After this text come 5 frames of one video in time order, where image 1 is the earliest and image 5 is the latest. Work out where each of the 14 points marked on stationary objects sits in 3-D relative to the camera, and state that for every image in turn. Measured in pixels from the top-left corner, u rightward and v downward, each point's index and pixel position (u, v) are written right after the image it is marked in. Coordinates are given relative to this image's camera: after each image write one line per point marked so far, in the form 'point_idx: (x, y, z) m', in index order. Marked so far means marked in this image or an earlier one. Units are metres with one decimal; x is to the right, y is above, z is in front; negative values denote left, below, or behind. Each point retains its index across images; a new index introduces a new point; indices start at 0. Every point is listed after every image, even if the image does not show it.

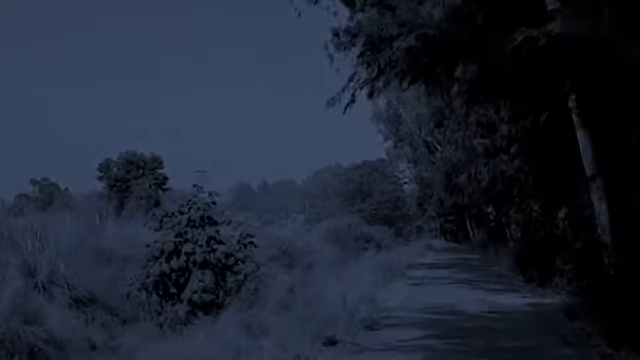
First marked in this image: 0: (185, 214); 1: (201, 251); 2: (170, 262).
0: (-1.9, -0.5, +14.1) m
1: (-1.6, -1.0, +13.9) m
2: (-2.0, -1.1, +13.7) m
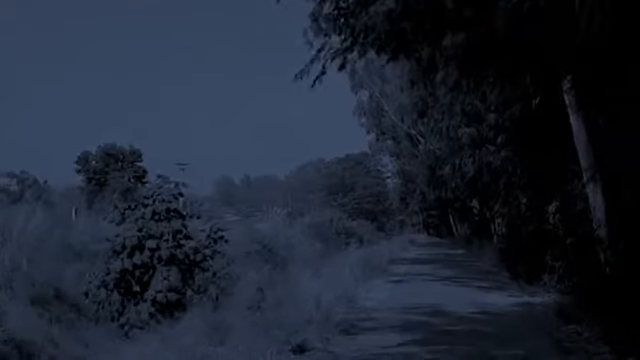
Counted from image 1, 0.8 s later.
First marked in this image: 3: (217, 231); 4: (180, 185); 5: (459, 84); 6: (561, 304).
0: (-2.2, -0.3, +13.1) m
1: (-2.0, -0.8, +12.9) m
2: (-2.3, -1.0, +12.7) m
3: (-1.5, -0.7, +14.5) m
4: (-1.9, -0.1, +14.0) m
5: (+1.8, +1.2, +12.7) m
6: (+3.1, -1.6, +13.2) m
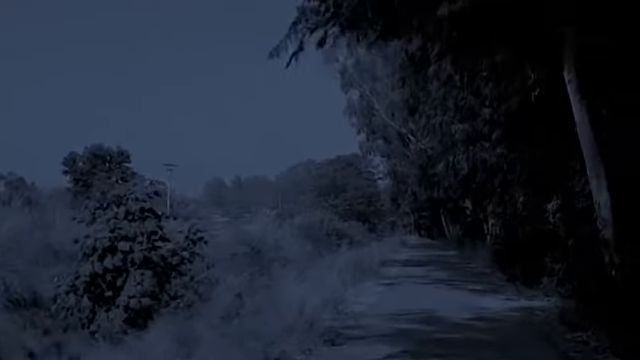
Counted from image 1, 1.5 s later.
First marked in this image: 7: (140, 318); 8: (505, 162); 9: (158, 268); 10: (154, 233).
0: (-2.4, -0.3, +12.3) m
1: (-2.1, -0.8, +12.1) m
2: (-2.5, -0.9, +11.8) m
3: (-1.7, -0.7, +13.7) m
4: (-2.1, 0.0, +13.1) m
5: (+1.6, +1.3, +11.9) m
6: (+3.0, -1.6, +12.4) m
7: (-2.1, -1.6, +11.9) m
8: (+2.7, +0.3, +15.0) m
9: (-2.0, -1.1, +12.4) m
10: (-2.1, -0.7, +12.6) m
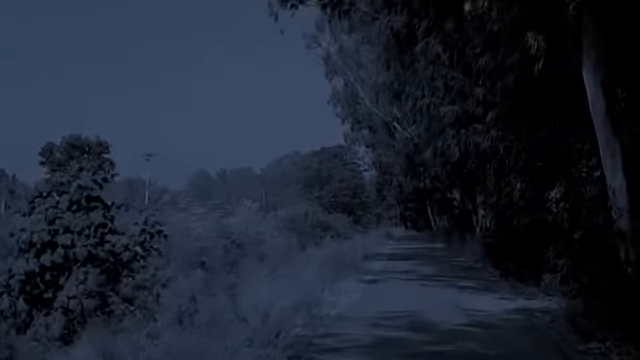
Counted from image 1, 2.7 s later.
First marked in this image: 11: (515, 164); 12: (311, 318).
0: (-2.7, -0.1, +10.7) m
1: (-2.4, -0.7, +10.5) m
2: (-2.8, -0.8, +10.2) m
3: (-2.0, -0.5, +12.1) m
4: (-2.4, +0.1, +11.5) m
5: (+1.3, +1.4, +10.3) m
6: (+2.7, -1.4, +10.9) m
7: (-2.4, -1.5, +10.3) m
8: (+2.4, +0.5, +13.4) m
9: (-2.3, -0.9, +10.8) m
10: (-2.4, -0.5, +11.0) m
11: (+2.6, +0.2, +13.5) m
12: (-0.1, -1.4, +10.5) m
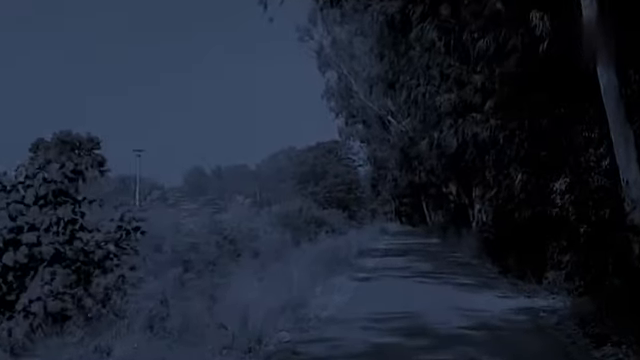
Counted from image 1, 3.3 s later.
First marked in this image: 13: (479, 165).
0: (-2.8, -0.1, +9.8) m
1: (-2.6, -0.6, +9.7) m
2: (-2.9, -0.7, +9.4) m
3: (-2.1, -0.5, +11.3) m
4: (-2.6, +0.2, +10.7) m
5: (+1.2, +1.5, +9.5) m
6: (+2.5, -1.3, +10.1) m
7: (-2.5, -1.4, +9.5) m
8: (+2.2, +0.6, +12.6) m
9: (-2.4, -0.8, +10.0) m
10: (-2.5, -0.4, +10.2) m
11: (+2.5, +0.3, +12.7) m
12: (-0.2, -1.4, +9.7) m
13: (+2.4, +0.2, +15.2) m
